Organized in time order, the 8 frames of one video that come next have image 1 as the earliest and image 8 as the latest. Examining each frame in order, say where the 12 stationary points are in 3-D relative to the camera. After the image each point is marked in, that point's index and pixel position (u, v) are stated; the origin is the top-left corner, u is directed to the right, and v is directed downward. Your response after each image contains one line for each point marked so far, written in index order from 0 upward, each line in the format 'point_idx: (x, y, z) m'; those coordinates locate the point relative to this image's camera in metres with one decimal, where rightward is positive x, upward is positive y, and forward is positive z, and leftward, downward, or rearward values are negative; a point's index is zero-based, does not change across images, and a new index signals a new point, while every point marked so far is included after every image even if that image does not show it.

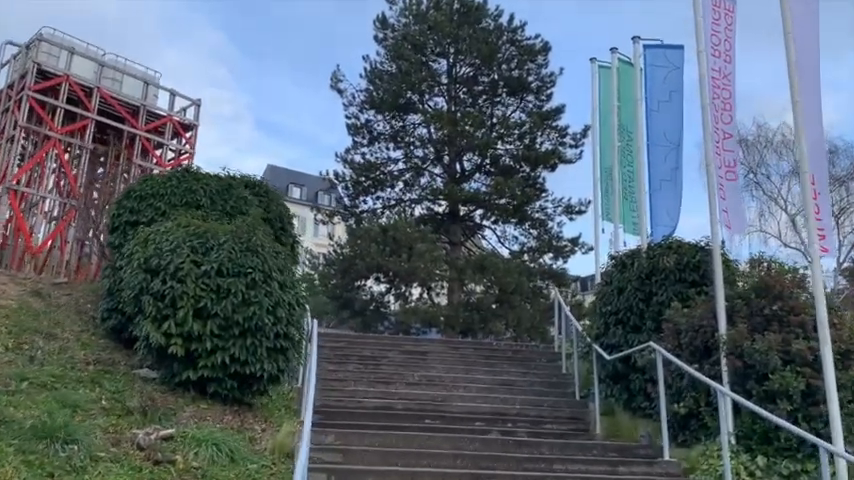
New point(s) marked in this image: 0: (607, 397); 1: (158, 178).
0: (+2.1, -1.8, +8.2) m
1: (-2.9, +0.7, +7.8) m
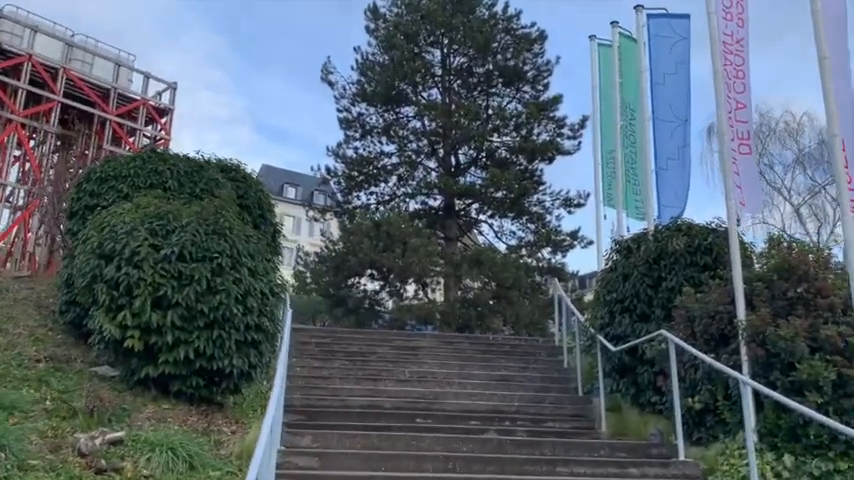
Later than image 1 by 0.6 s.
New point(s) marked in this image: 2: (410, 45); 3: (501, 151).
0: (+2.0, -1.6, +7.6) m
1: (-3.1, +0.8, +7.2) m
2: (-0.4, +5.3, +19.7) m
3: (+1.9, +2.2, +19.3) m
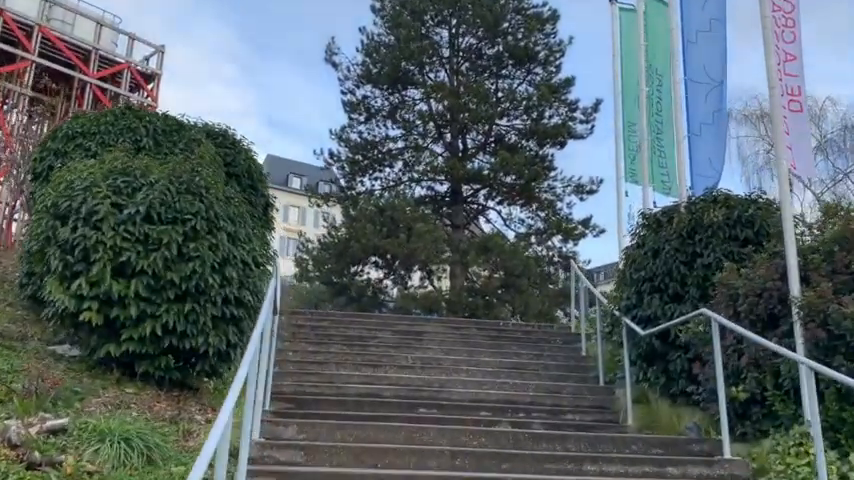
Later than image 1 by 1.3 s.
0: (+2.0, -1.3, +6.8) m
1: (-3.0, +1.1, +6.4) m
2: (-0.2, +5.7, +18.9) m
3: (+2.0, +2.6, +18.5) m
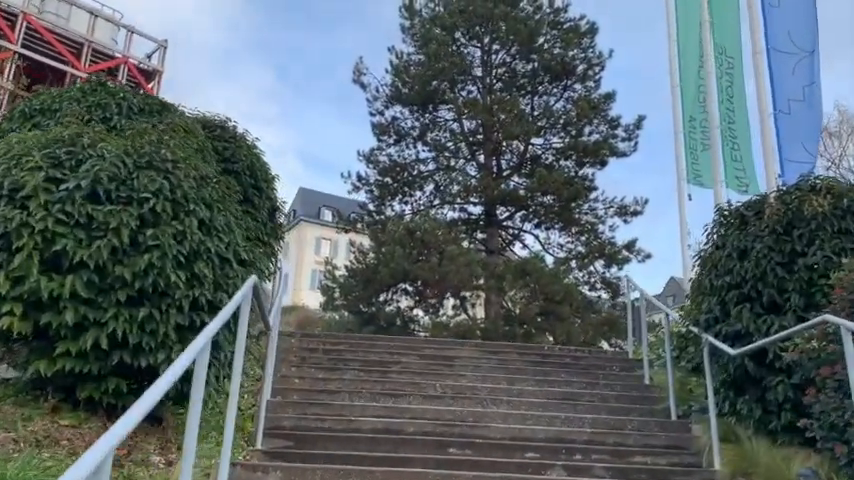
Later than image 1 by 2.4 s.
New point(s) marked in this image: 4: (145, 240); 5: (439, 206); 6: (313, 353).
0: (+2.3, -1.3, +5.4) m
1: (-2.8, +1.1, +5.4) m
2: (+0.5, +5.1, +18.0) m
3: (+2.8, +2.0, +17.3) m
4: (-1.6, 0.0, +4.0) m
5: (+0.3, +0.8, +17.0) m
6: (-1.1, -1.1, +7.2) m
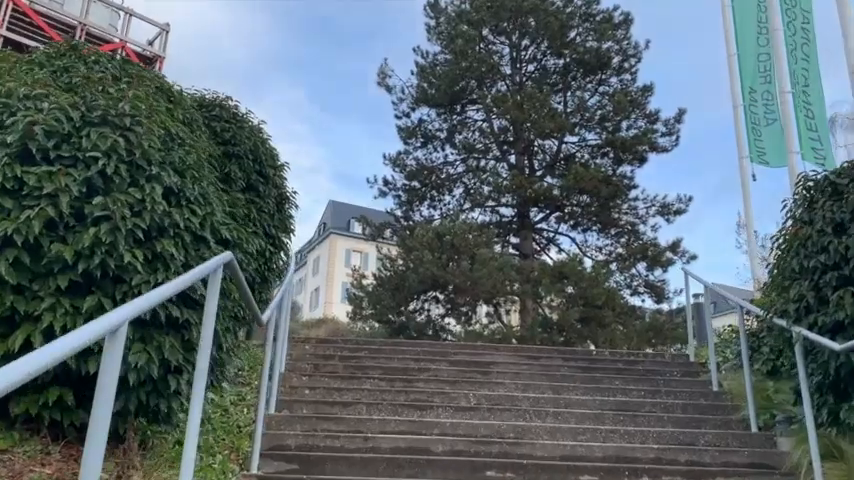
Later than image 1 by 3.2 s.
0: (+2.5, -1.1, +4.4) m
1: (-2.6, +1.2, +4.6) m
2: (+1.2, +5.0, +17.2) m
3: (+3.5, +2.0, +16.3) m
4: (-1.5, +0.1, +3.2) m
5: (+1.0, +0.7, +16.1) m
6: (-0.9, -1.1, +6.4) m
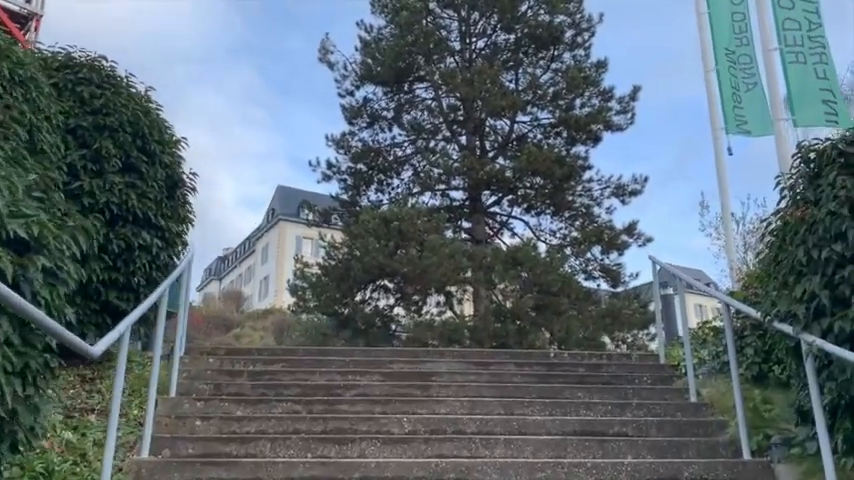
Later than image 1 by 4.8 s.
0: (+2.0, -1.1, +3.5) m
1: (-3.1, +1.2, +3.4) m
2: (-0.1, +5.3, +16.0) m
3: (+2.3, +2.3, +15.4) m
4: (-1.8, +0.1, +2.0) m
5: (-0.2, +1.0, +15.1) m
6: (-1.4, -1.0, +5.3) m
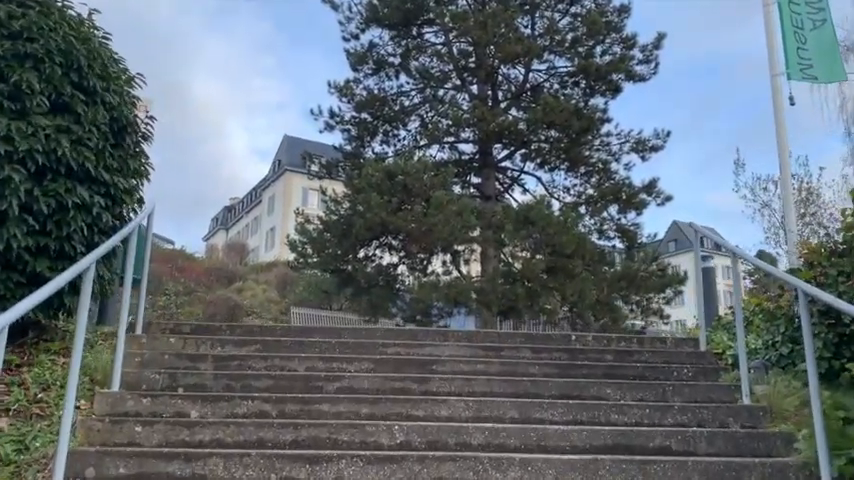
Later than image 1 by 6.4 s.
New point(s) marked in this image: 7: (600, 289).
0: (+2.0, -1.0, +2.6) m
1: (-3.1, +1.3, +2.4) m
2: (+0.1, +6.2, +14.7) m
3: (+2.4, +3.2, +14.2) m
4: (-1.8, +0.1, +1.1) m
5: (0.0, +1.9, +14.1) m
6: (-1.4, -0.8, +4.4) m
7: (+3.1, -0.9, +12.4) m
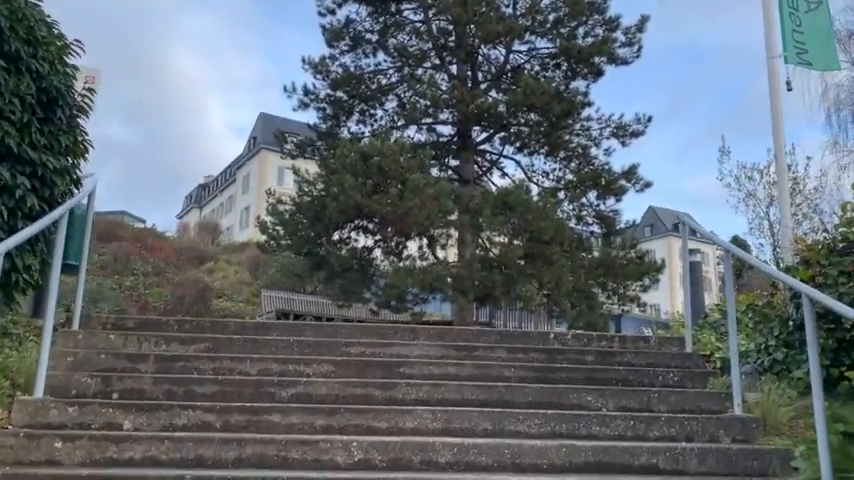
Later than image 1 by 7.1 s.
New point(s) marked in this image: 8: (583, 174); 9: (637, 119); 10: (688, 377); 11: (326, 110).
0: (+1.9, -1.0, +2.3) m
1: (-3.2, +1.4, +1.9) m
2: (-0.3, +6.5, +14.1) m
3: (+2.0, +3.4, +13.8) m
4: (-1.9, +0.1, +0.6) m
5: (-0.5, +2.2, +13.6) m
6: (-1.6, -0.7, +4.0) m
7: (+2.6, -0.7, +12.1) m
8: (+3.0, +1.2, +13.3) m
9: (+4.2, +2.4, +13.9) m
10: (+1.6, -0.8, +4.4) m
11: (-2.1, +2.6, +13.9) m
